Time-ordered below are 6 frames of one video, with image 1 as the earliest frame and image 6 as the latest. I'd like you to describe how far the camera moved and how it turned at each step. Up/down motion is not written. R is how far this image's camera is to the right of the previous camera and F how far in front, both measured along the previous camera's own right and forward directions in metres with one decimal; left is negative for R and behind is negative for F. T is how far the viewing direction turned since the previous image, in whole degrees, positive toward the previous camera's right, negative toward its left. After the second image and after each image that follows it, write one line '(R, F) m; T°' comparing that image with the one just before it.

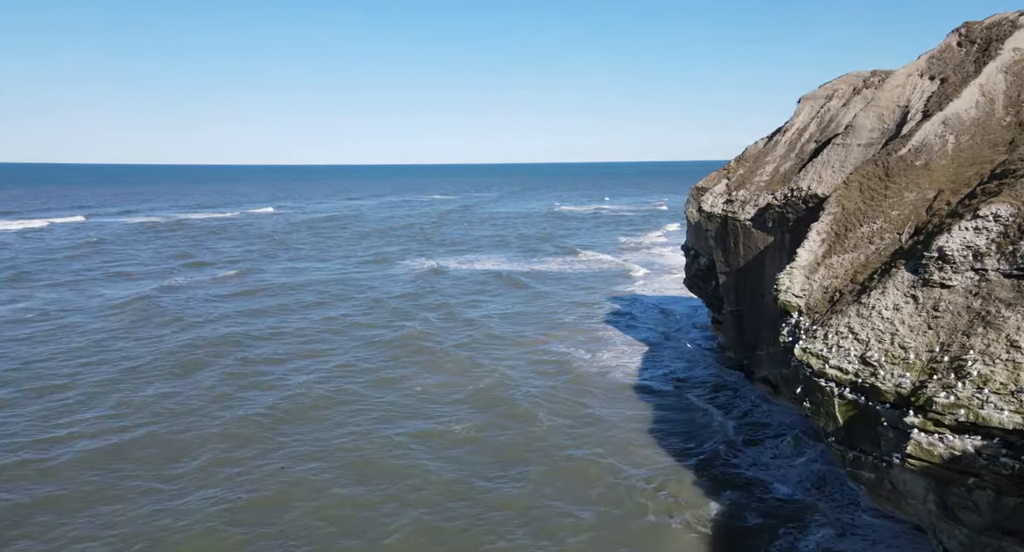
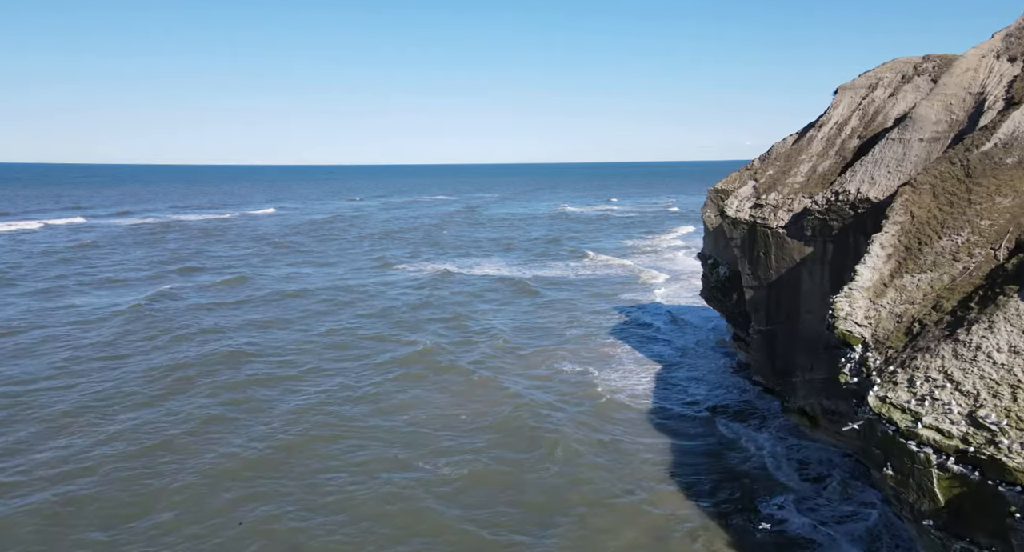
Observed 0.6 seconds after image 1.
(0.0, +2.2) m; 0°
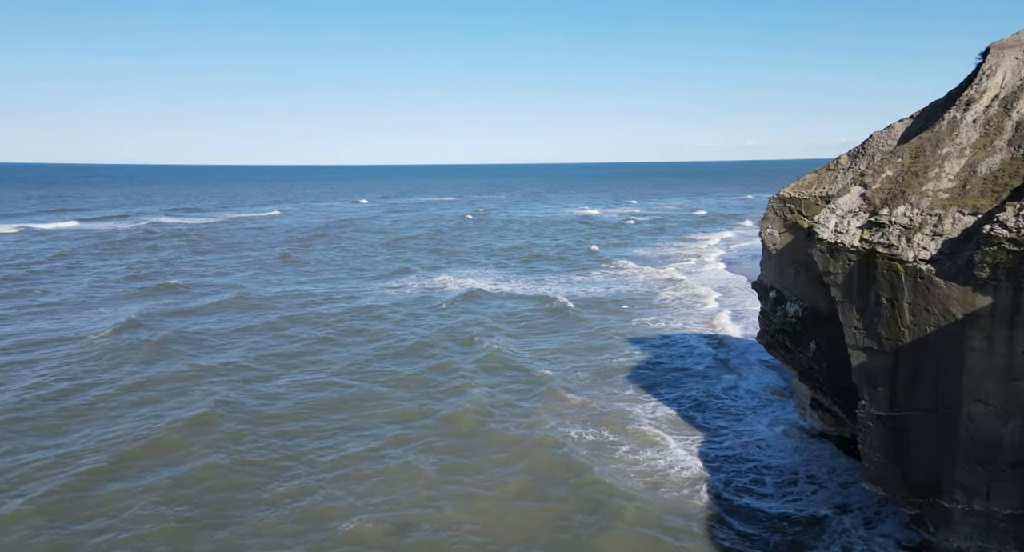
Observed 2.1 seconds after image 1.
(+0.2, +5.8) m; -1°
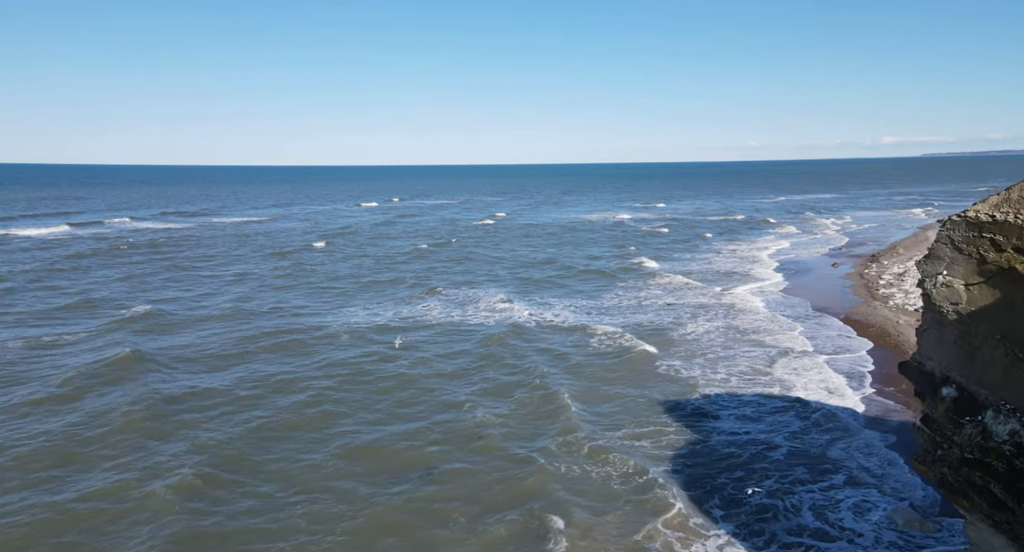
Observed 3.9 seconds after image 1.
(+0.4, +7.4) m; -1°
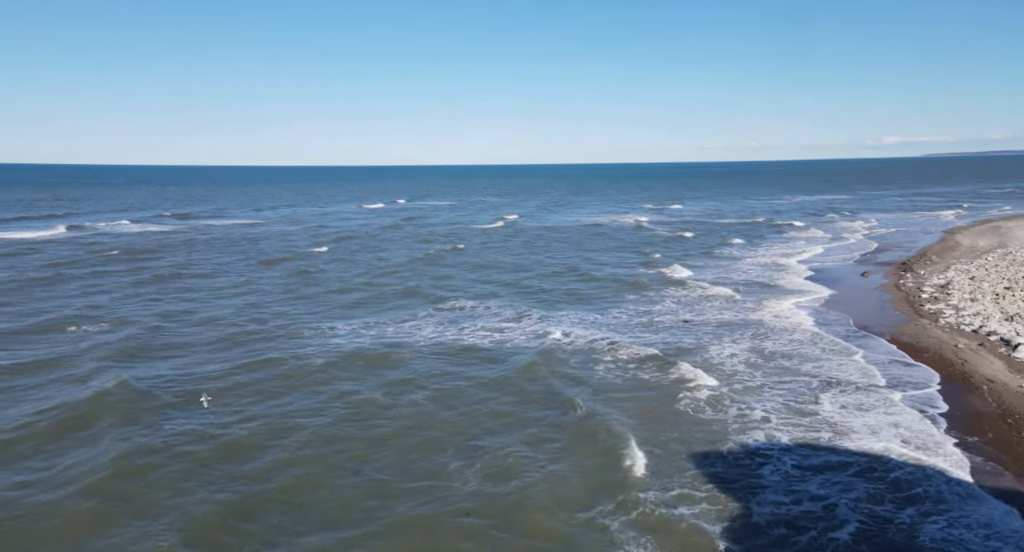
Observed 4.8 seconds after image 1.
(-0.1, +3.6) m; -1°
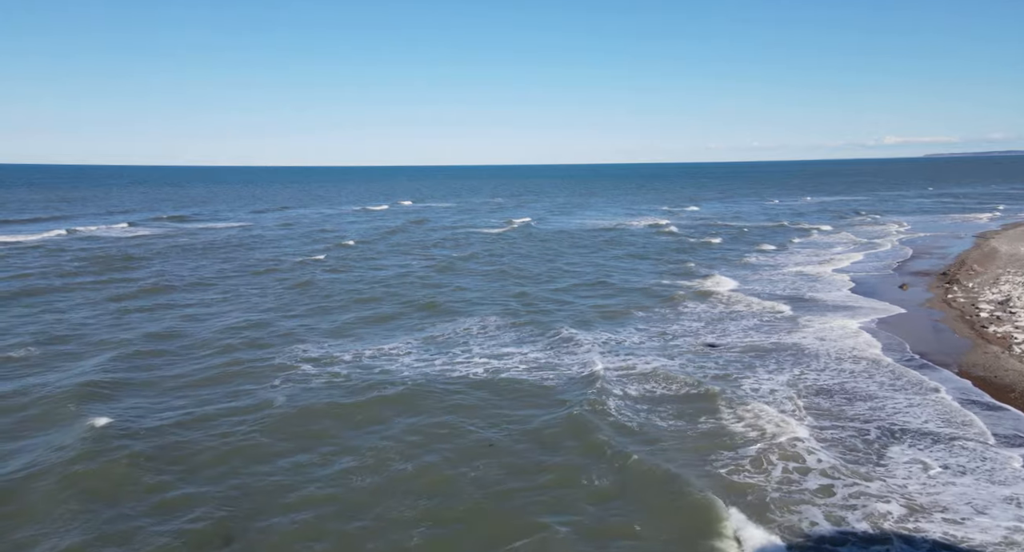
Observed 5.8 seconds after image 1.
(0.0, +4.2) m; -1°
